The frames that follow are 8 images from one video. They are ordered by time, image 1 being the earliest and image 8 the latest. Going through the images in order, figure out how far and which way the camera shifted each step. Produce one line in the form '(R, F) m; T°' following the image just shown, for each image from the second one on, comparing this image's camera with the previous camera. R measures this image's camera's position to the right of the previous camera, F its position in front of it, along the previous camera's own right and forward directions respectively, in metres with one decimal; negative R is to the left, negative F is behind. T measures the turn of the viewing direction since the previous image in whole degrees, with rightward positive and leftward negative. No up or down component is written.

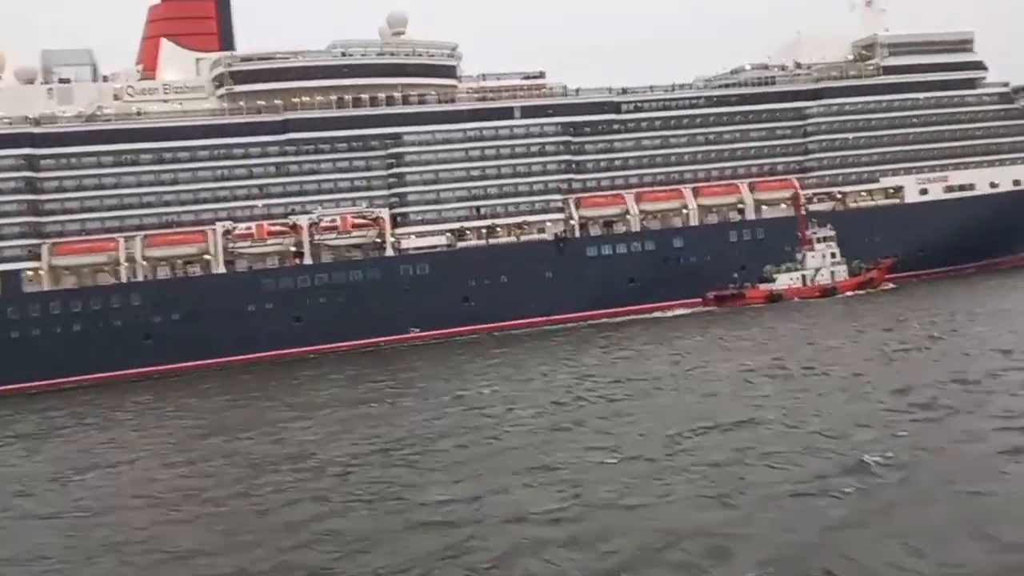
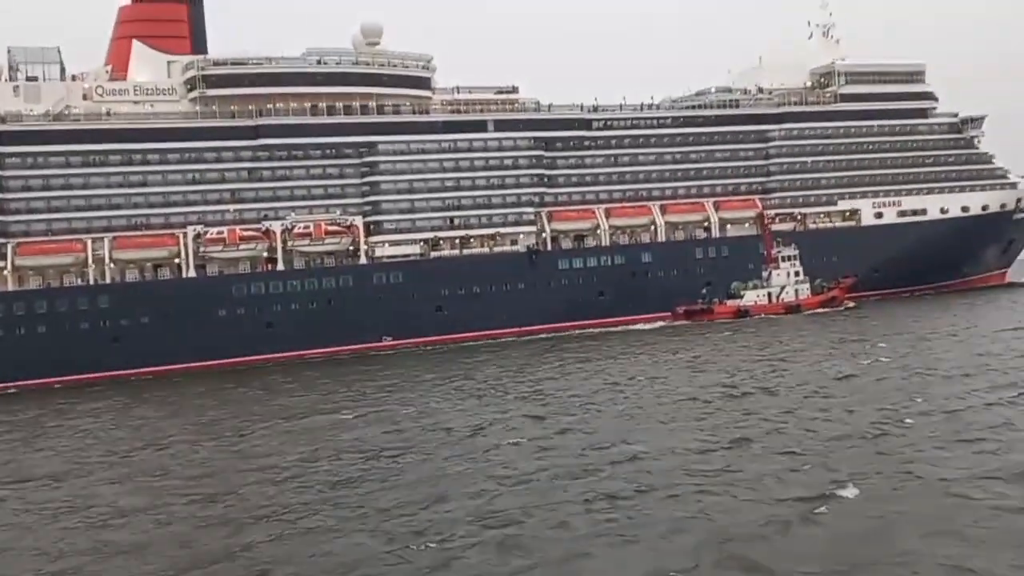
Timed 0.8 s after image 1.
(-1.3, -0.1) m; +4°
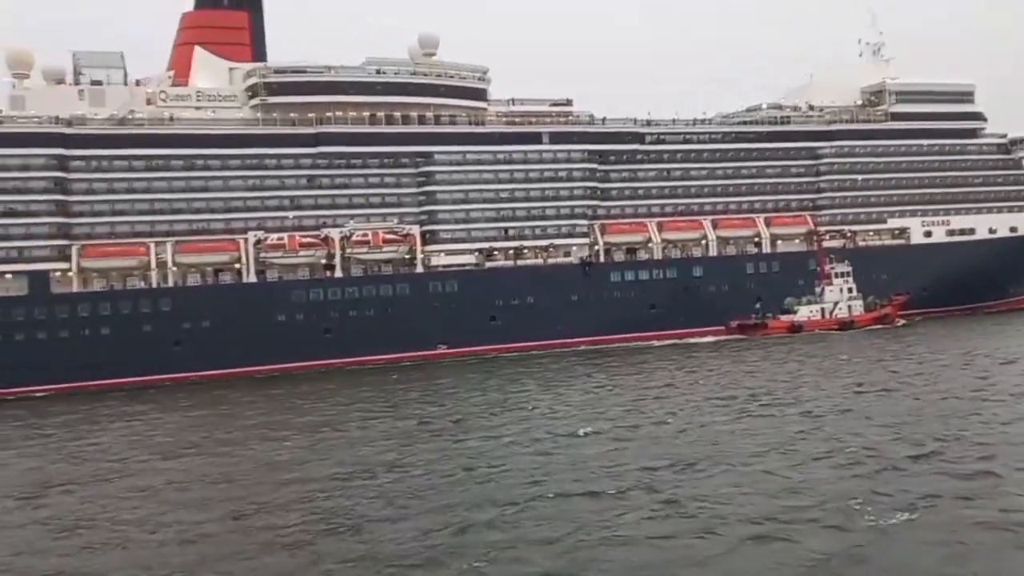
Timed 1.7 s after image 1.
(-2.0, +0.1) m; -1°
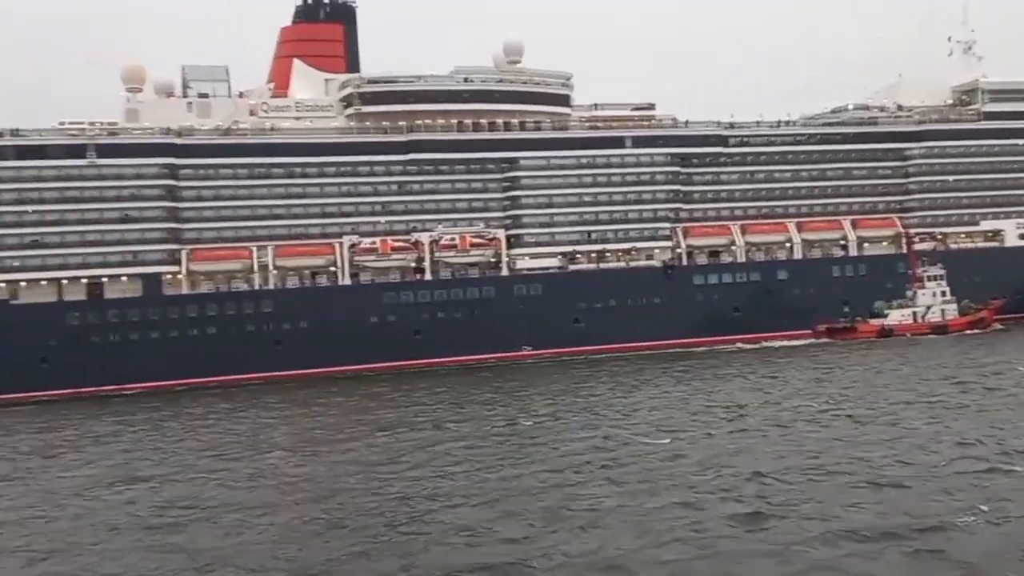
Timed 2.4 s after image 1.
(-0.5, -0.9) m; -5°
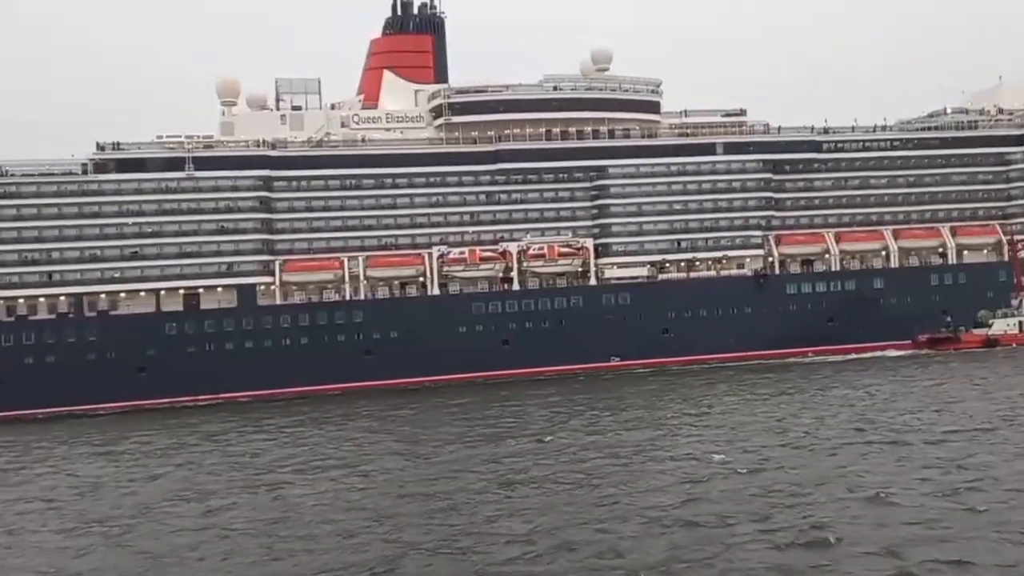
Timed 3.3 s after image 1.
(-1.5, +0.5) m; -4°
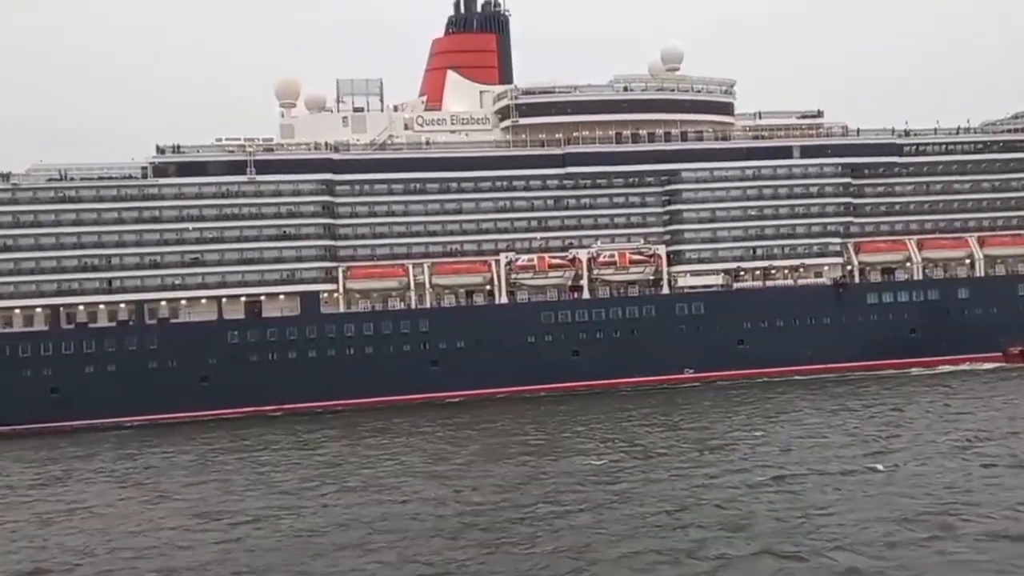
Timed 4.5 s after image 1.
(-1.9, +1.6) m; -2°
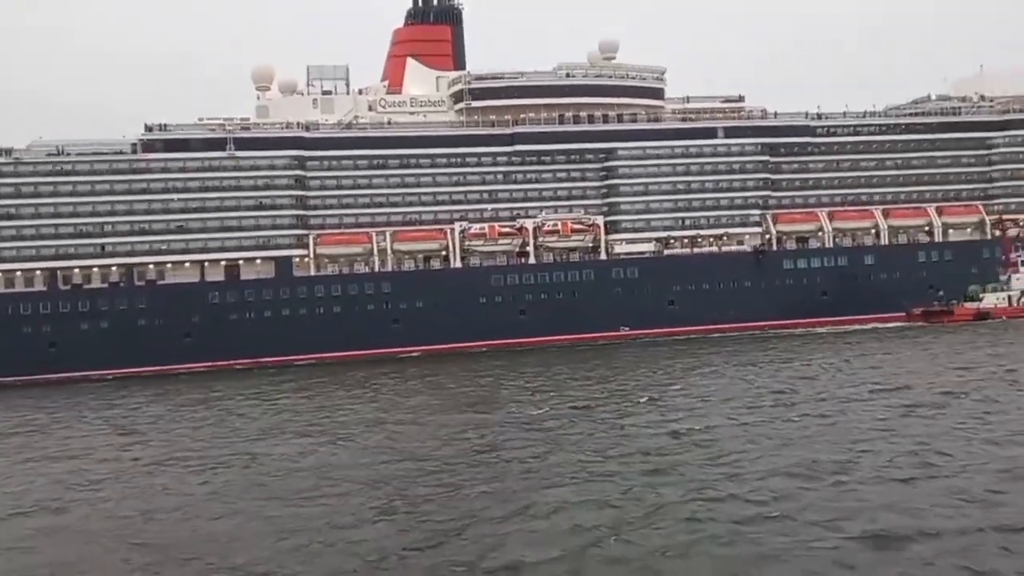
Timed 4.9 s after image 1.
(+0.6, -4.4) m; +2°
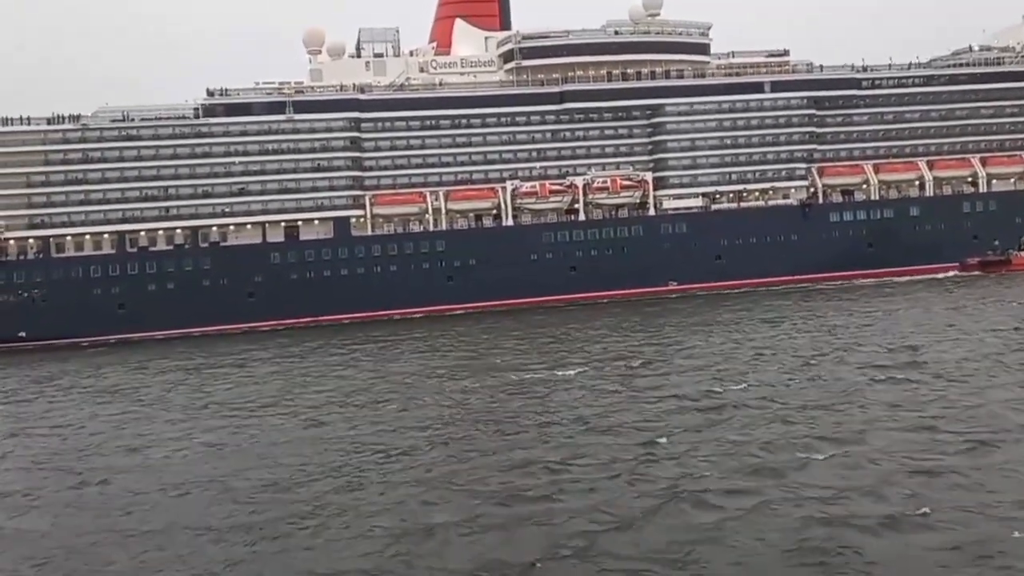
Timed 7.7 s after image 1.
(-1.8, -0.7) m; -1°
